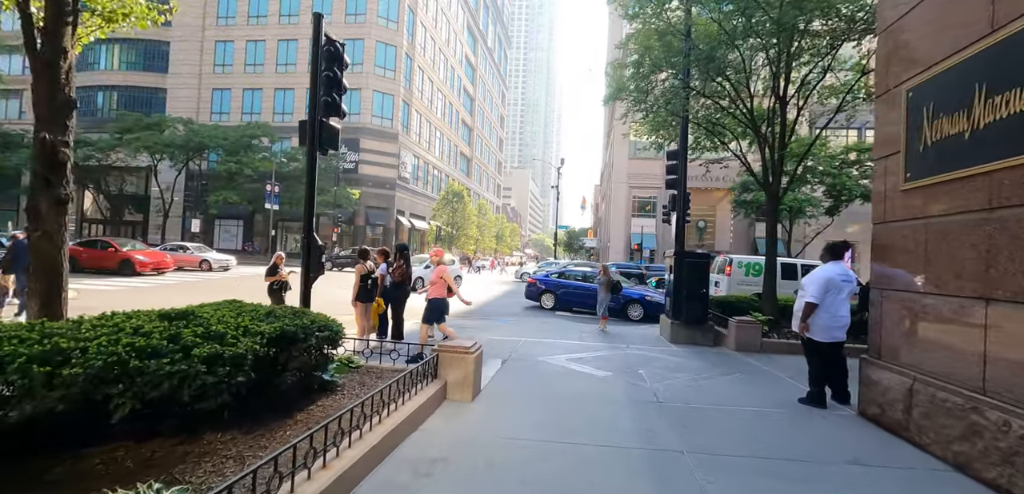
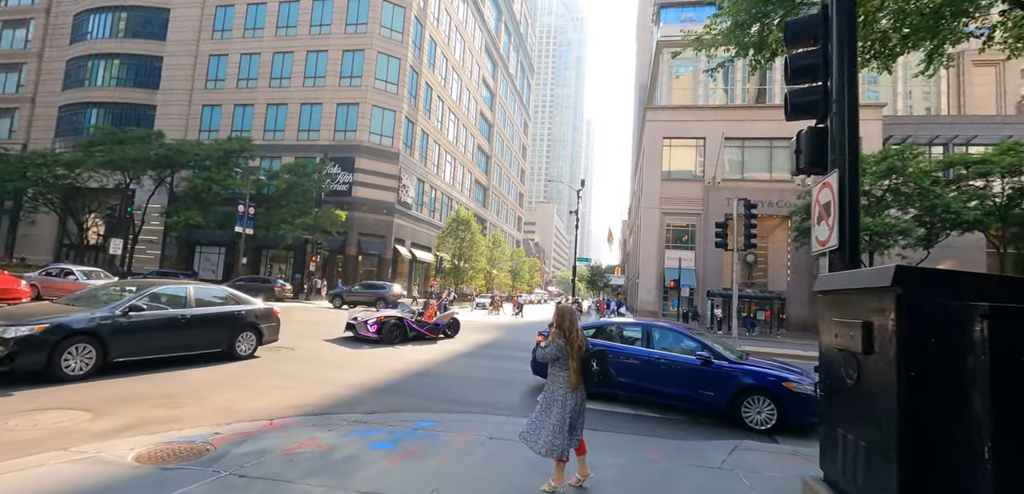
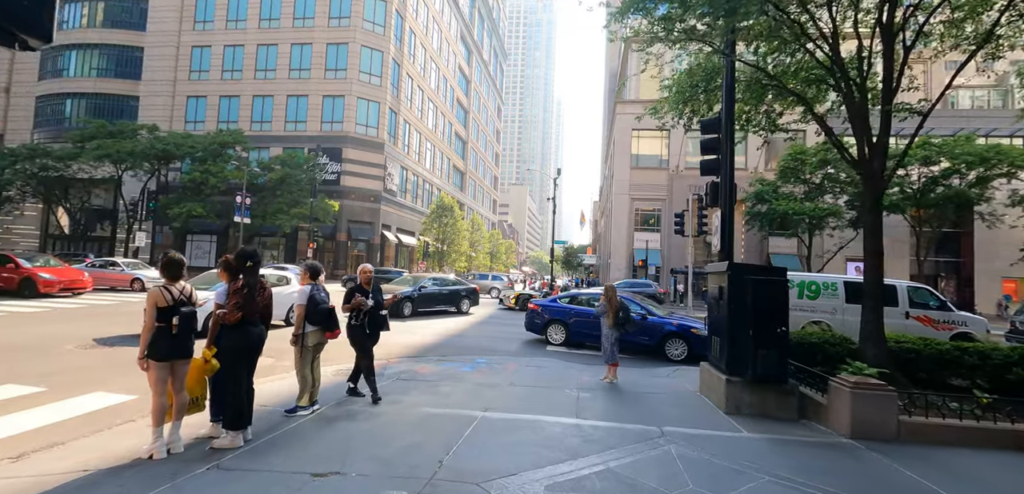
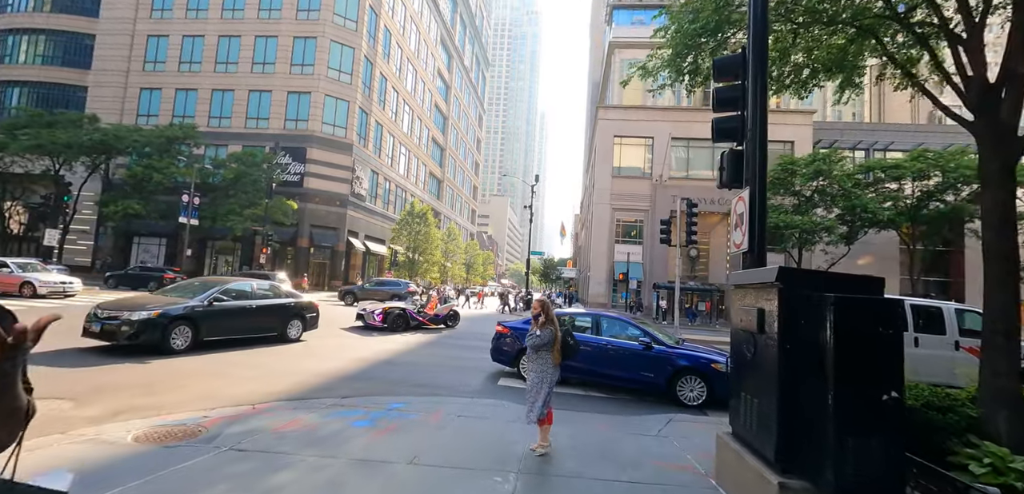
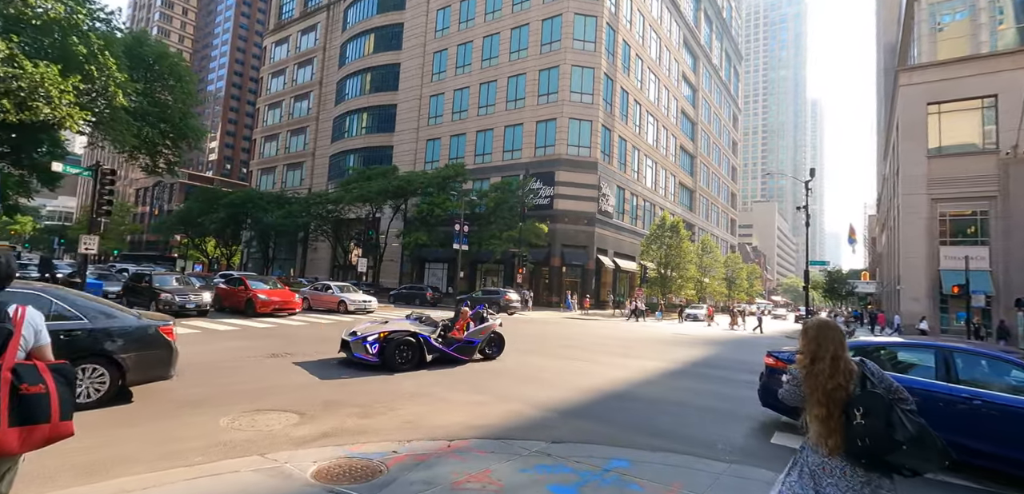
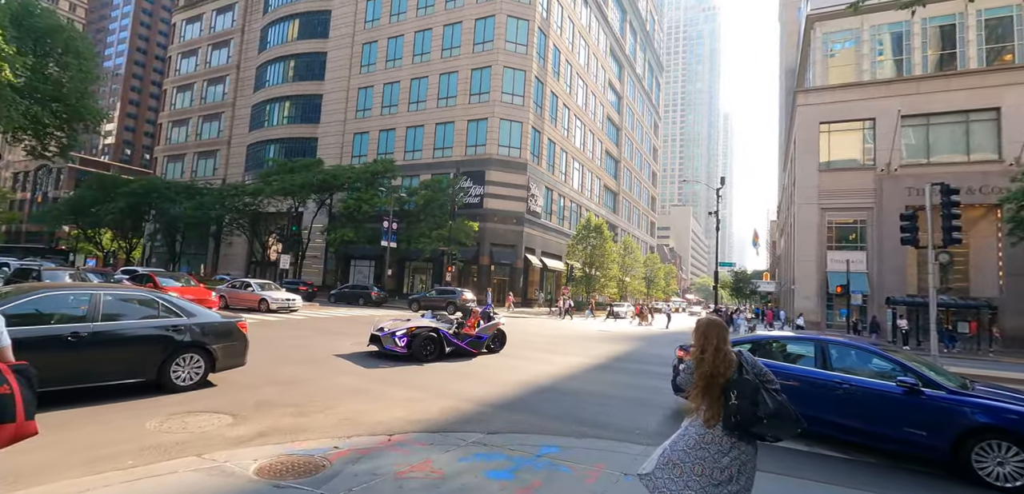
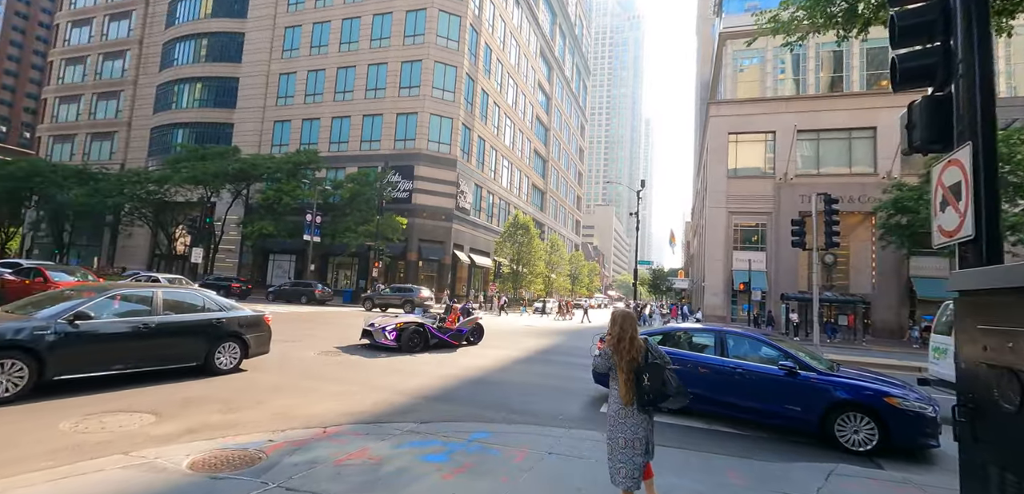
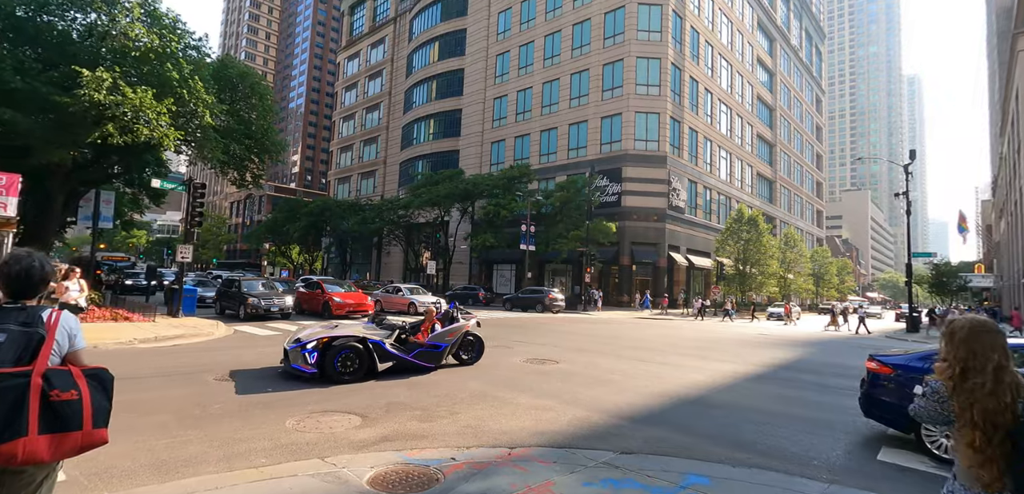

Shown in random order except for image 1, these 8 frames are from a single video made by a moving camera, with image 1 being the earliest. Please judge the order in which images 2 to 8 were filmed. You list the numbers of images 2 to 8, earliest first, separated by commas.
3, 4, 2, 7, 6, 5, 8
